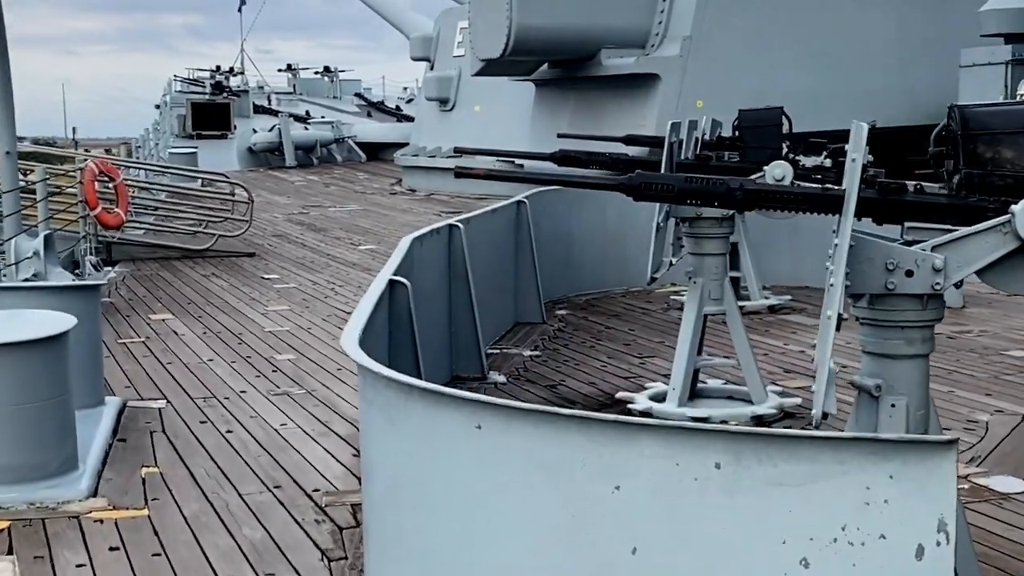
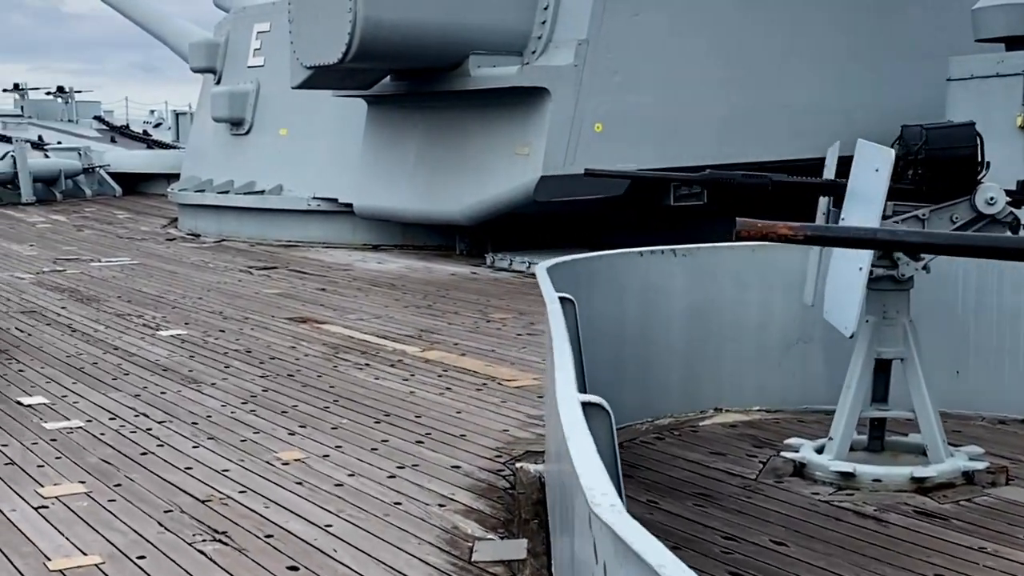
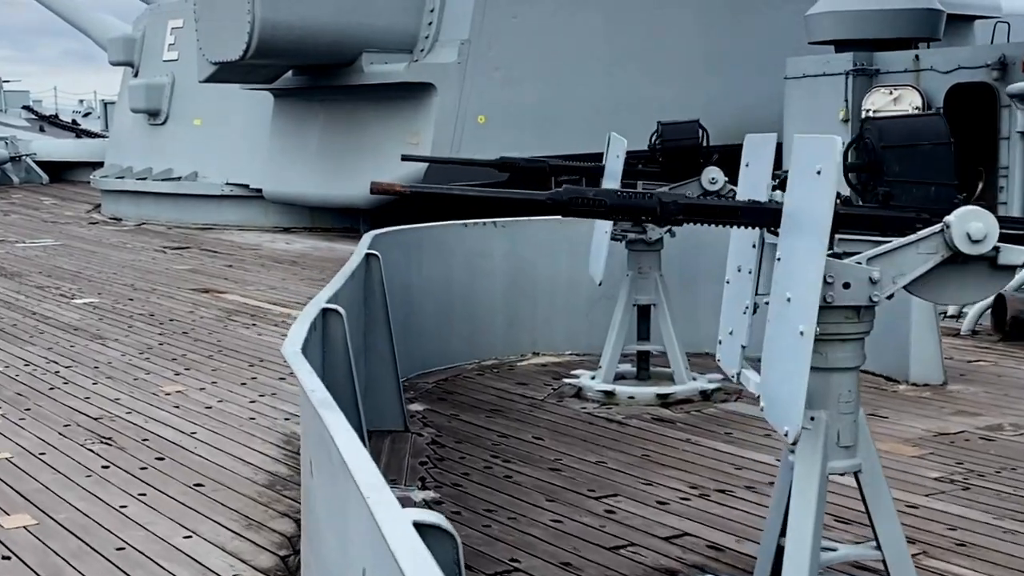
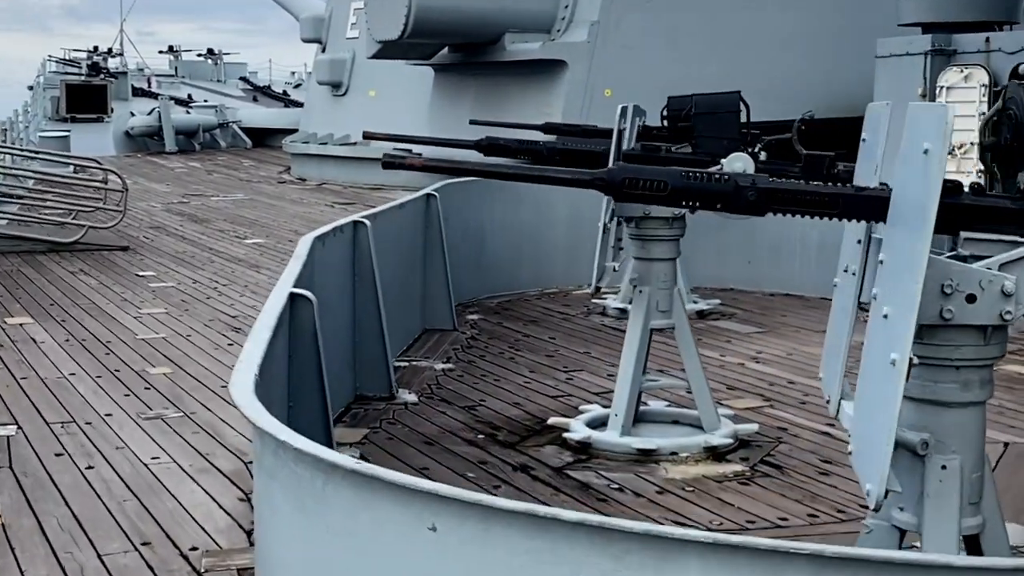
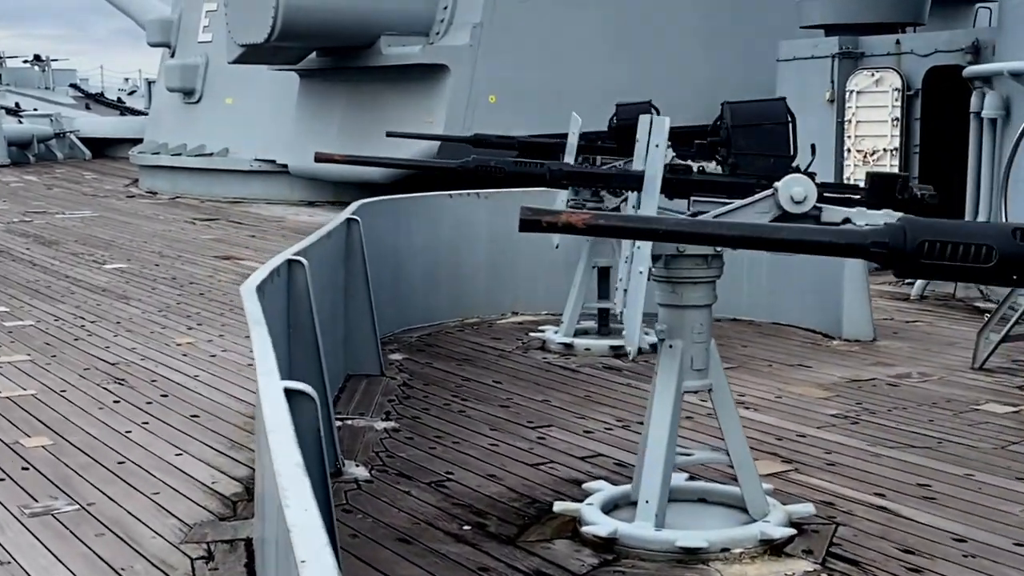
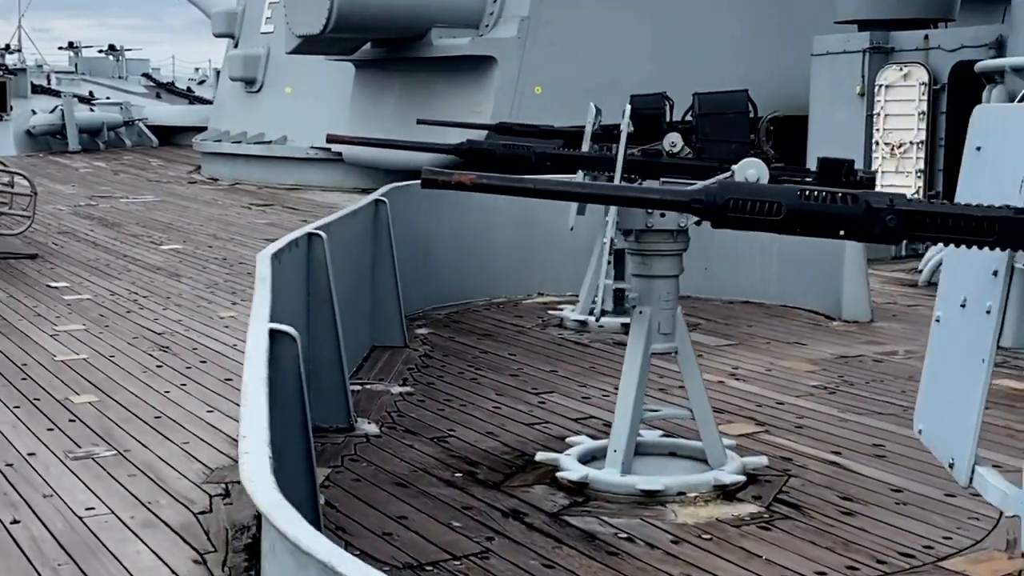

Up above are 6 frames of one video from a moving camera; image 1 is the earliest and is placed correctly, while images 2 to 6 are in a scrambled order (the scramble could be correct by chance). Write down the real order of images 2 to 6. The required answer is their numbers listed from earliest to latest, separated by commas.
4, 6, 5, 3, 2
